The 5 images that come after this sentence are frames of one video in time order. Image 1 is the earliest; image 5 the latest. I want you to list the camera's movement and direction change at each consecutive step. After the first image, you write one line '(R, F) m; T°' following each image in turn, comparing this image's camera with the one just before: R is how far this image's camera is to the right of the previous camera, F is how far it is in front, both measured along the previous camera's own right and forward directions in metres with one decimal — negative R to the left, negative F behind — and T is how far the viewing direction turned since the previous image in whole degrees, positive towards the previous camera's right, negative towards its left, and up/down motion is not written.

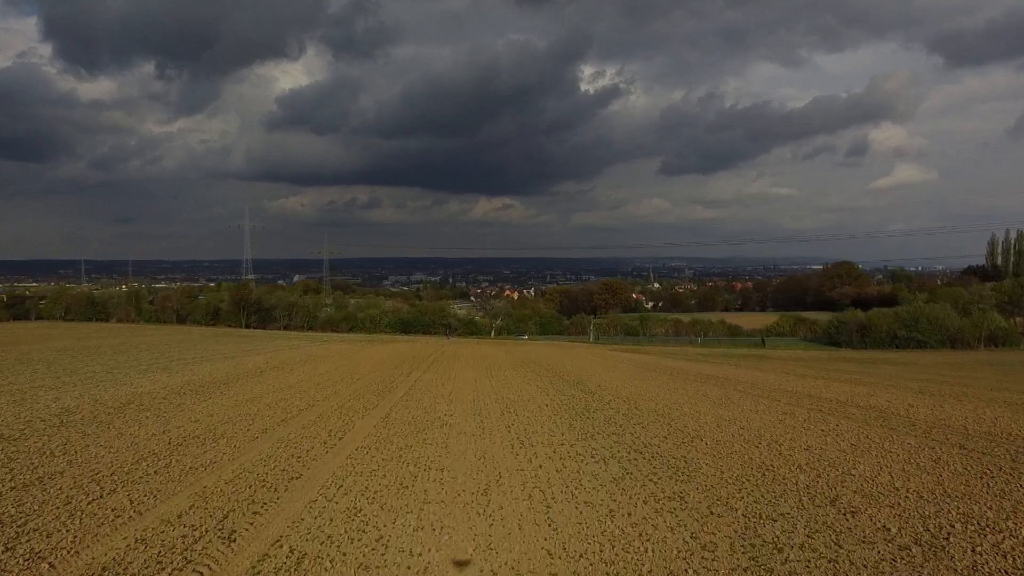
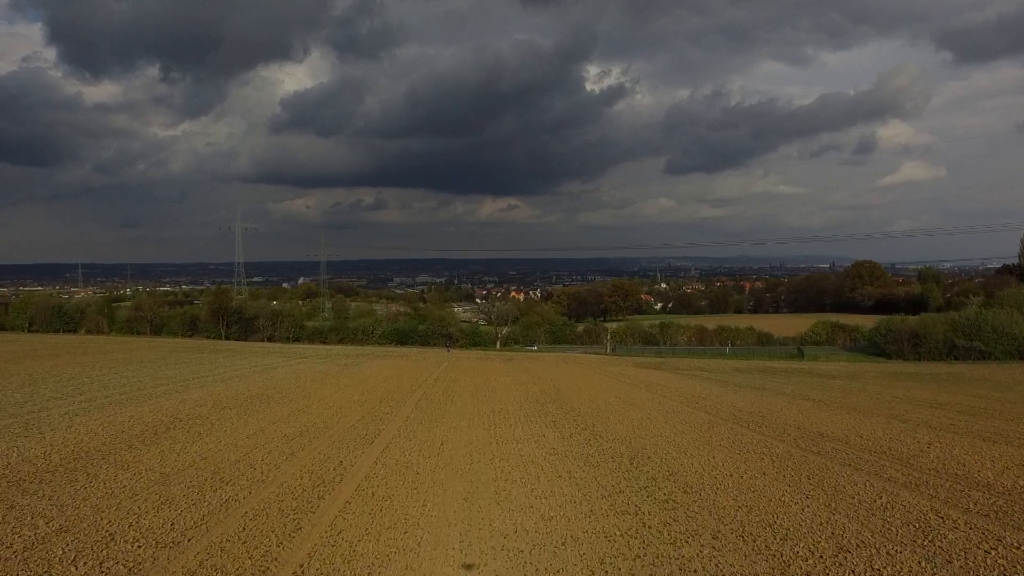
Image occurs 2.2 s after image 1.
(-0.2, +6.8) m; 0°
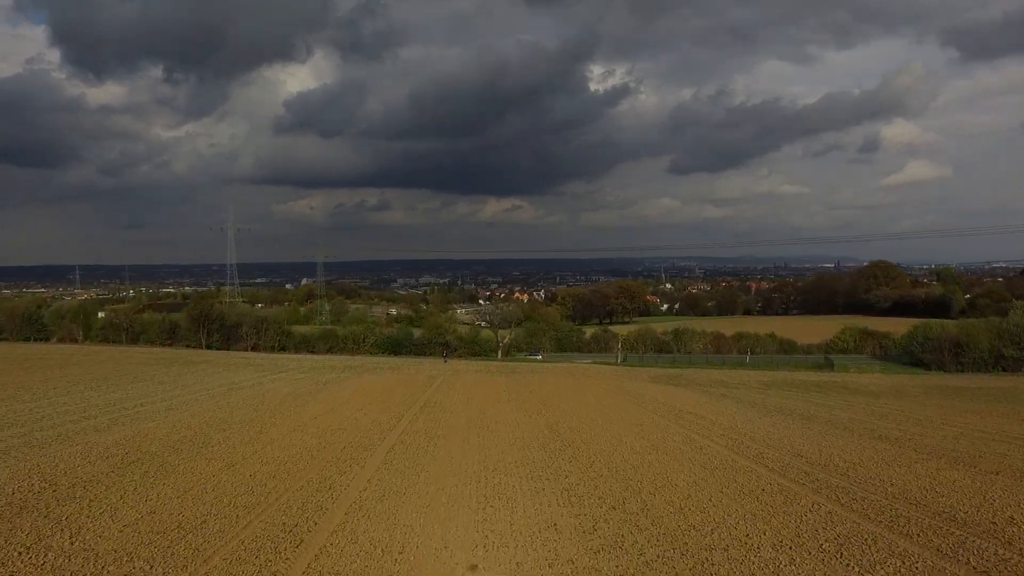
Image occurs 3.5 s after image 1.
(+0.1, +4.8) m; 0°
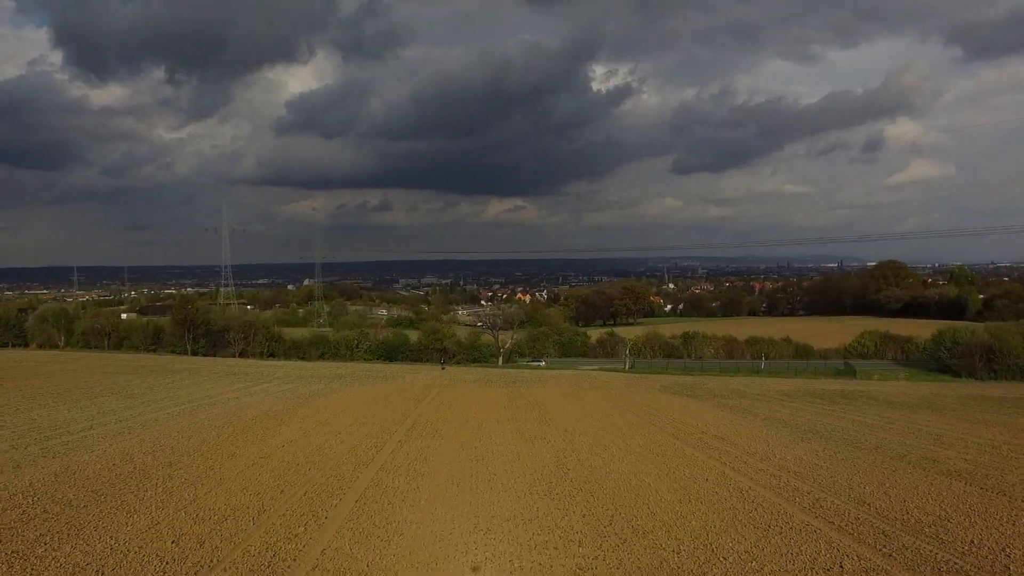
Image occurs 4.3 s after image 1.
(+0.1, +3.1) m; 0°
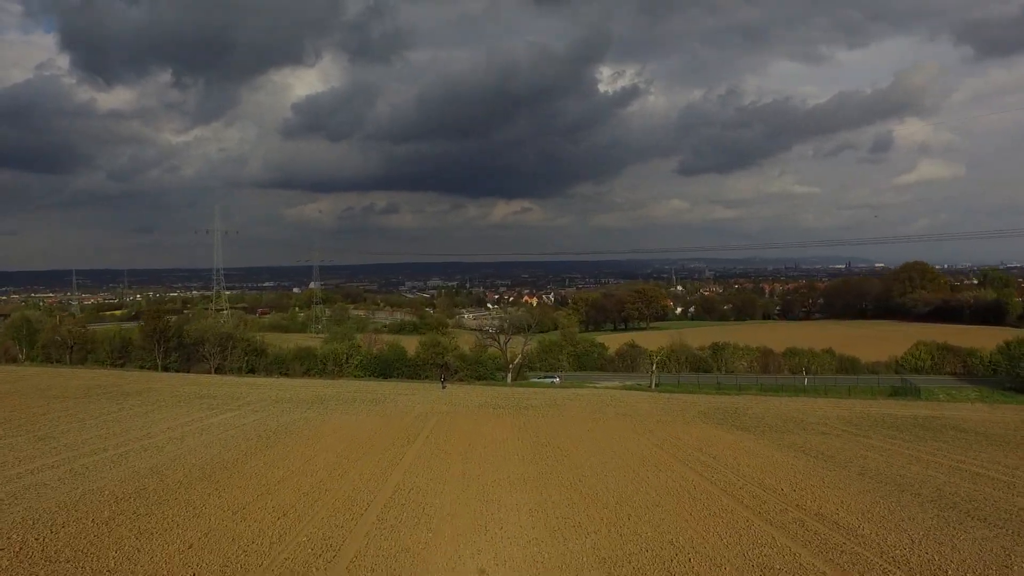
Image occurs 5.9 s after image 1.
(-0.3, +6.5) m; -1°
